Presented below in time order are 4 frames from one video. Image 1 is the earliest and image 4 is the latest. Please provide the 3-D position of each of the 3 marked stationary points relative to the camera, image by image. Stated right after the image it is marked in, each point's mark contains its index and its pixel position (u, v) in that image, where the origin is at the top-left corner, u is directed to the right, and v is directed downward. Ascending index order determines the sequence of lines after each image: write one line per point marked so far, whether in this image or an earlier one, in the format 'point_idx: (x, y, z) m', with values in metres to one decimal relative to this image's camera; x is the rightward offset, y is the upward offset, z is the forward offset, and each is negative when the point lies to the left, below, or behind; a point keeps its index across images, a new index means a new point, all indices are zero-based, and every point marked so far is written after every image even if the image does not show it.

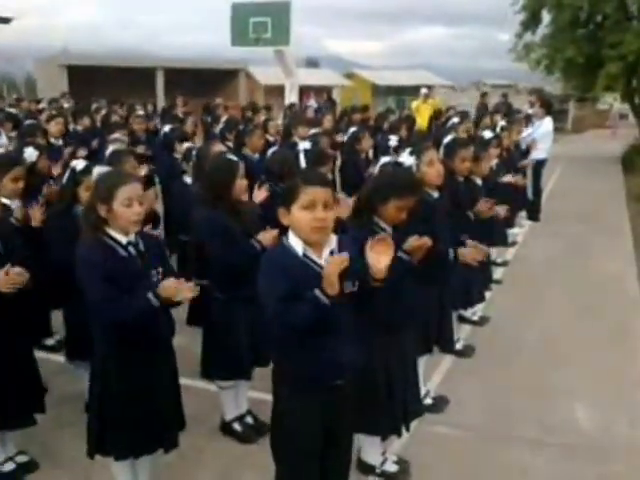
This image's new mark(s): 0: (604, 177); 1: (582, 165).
0: (+6.4, +1.4, +13.4) m
1: (+6.7, +1.9, +15.4) m
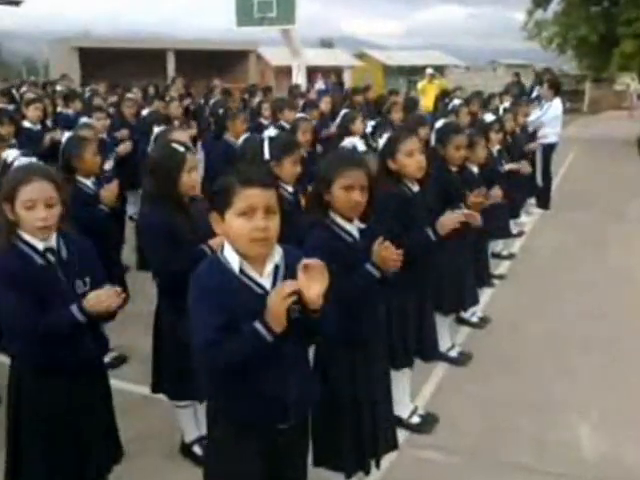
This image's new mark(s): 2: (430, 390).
0: (+6.4, +1.7, +12.8) m
1: (+6.8, +2.3, +14.7) m
2: (+0.8, -1.1, +4.2) m
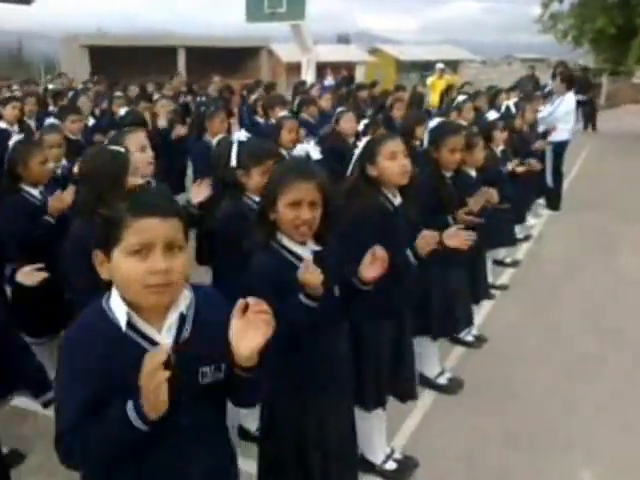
0: (+6.6, +1.6, +12.2) m
1: (+7.0, +2.2, +14.0) m
2: (+0.6, -1.1, +3.8) m
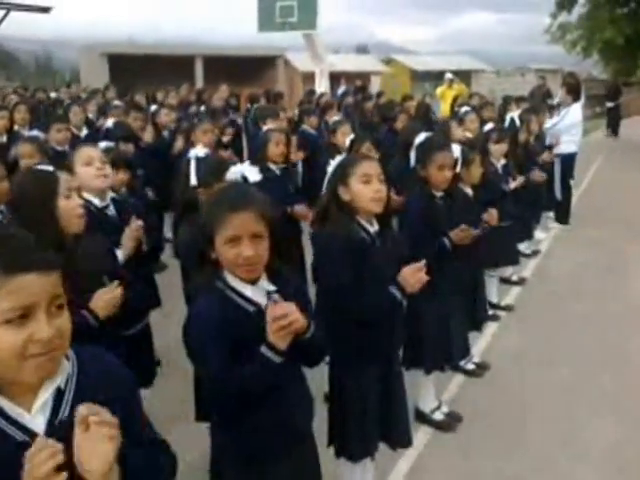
0: (+6.7, +1.3, +11.8) m
1: (+7.2, +1.9, +13.6) m
2: (+0.5, -1.3, +3.5) m
